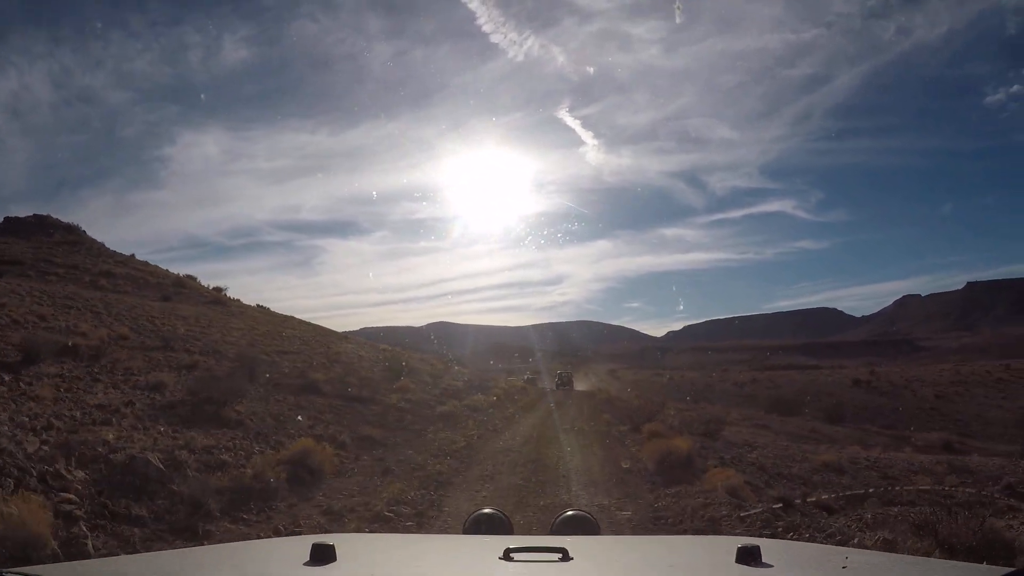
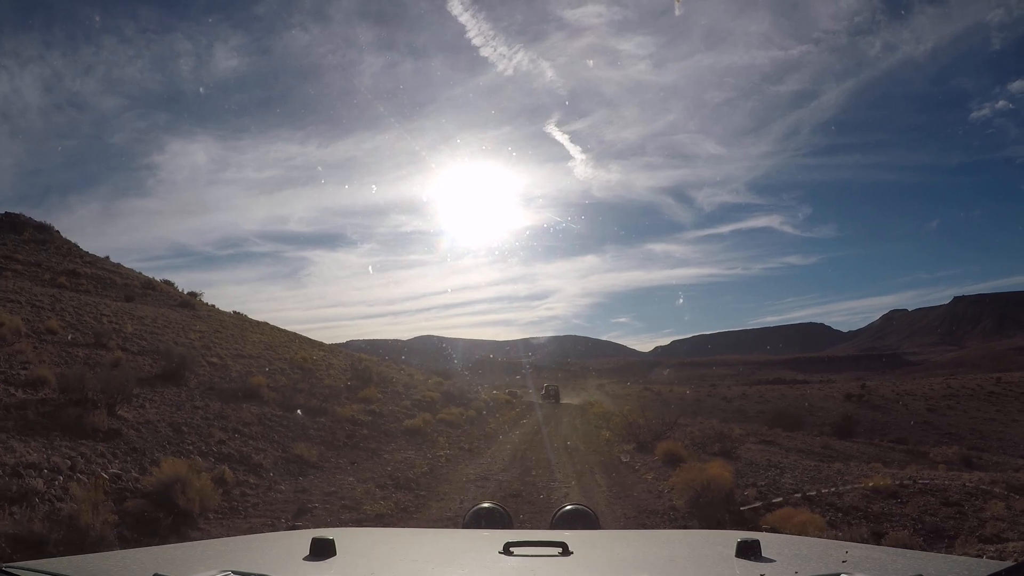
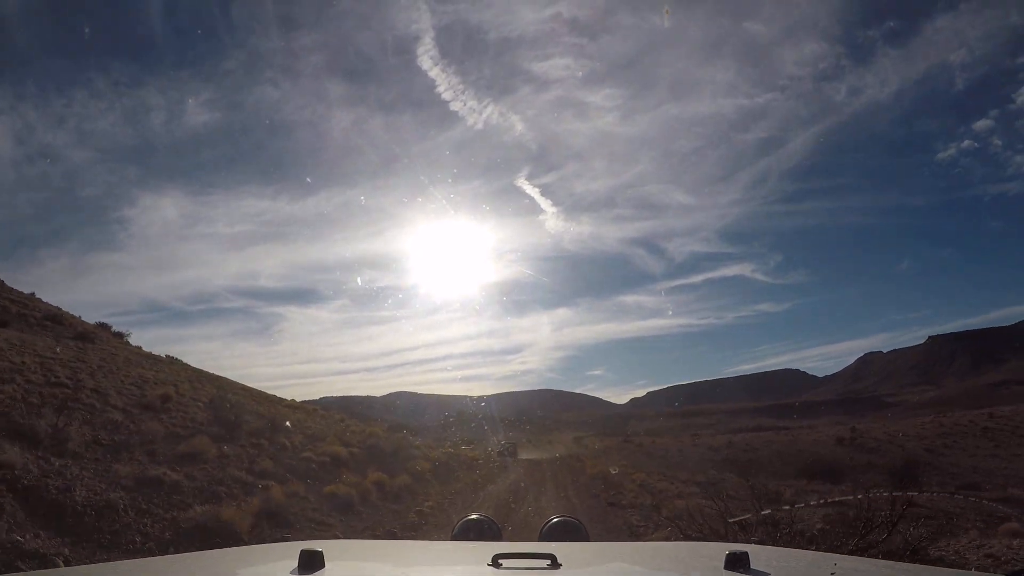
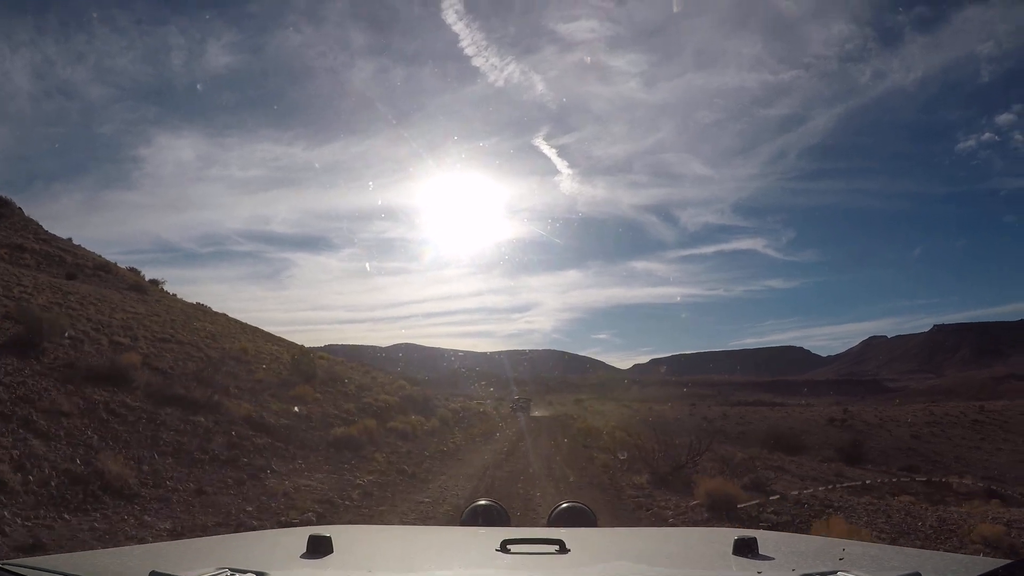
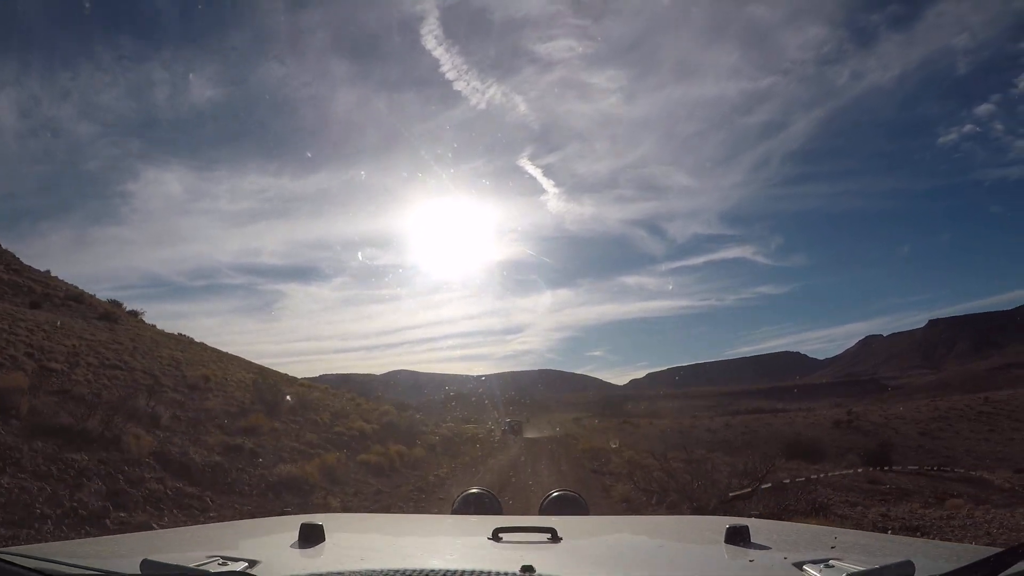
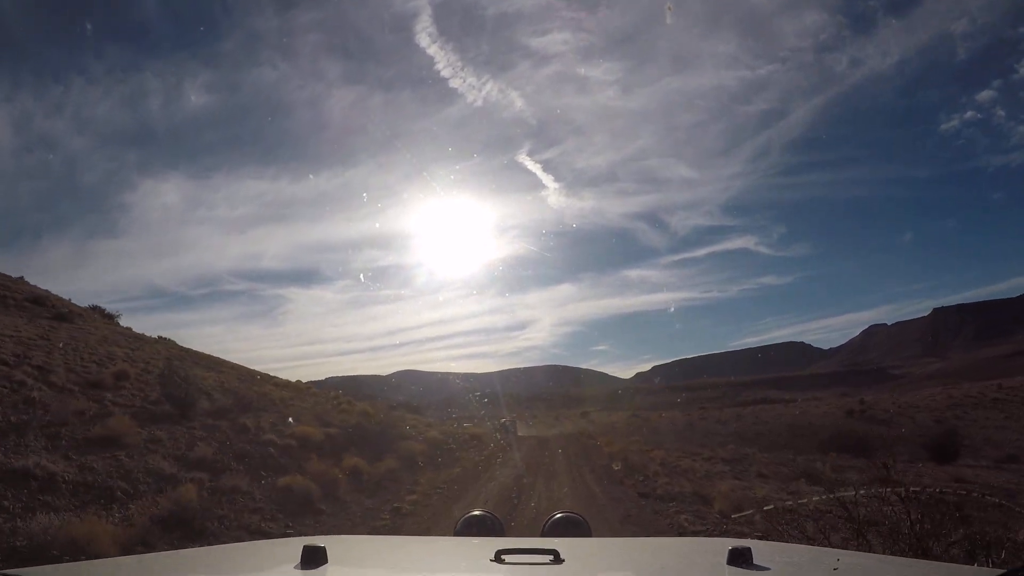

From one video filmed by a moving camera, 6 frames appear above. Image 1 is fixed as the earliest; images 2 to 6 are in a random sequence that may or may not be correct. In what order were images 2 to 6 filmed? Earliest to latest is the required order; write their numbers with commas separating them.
2, 4, 5, 3, 6
